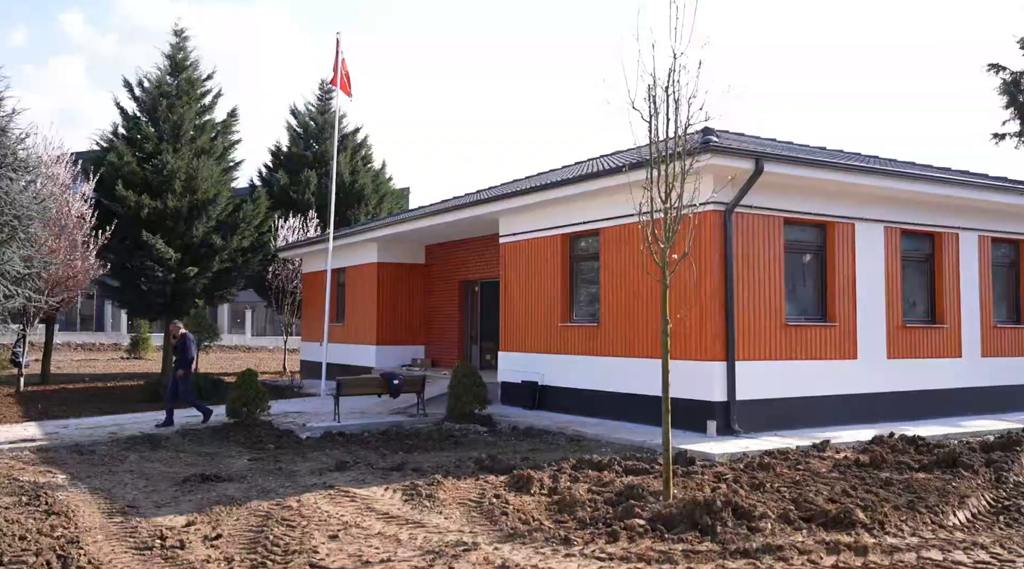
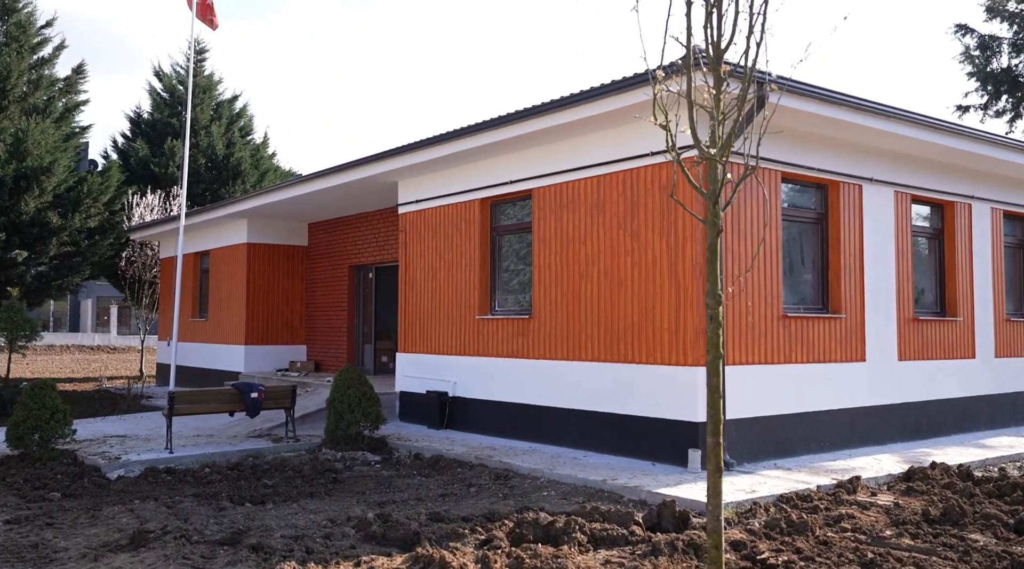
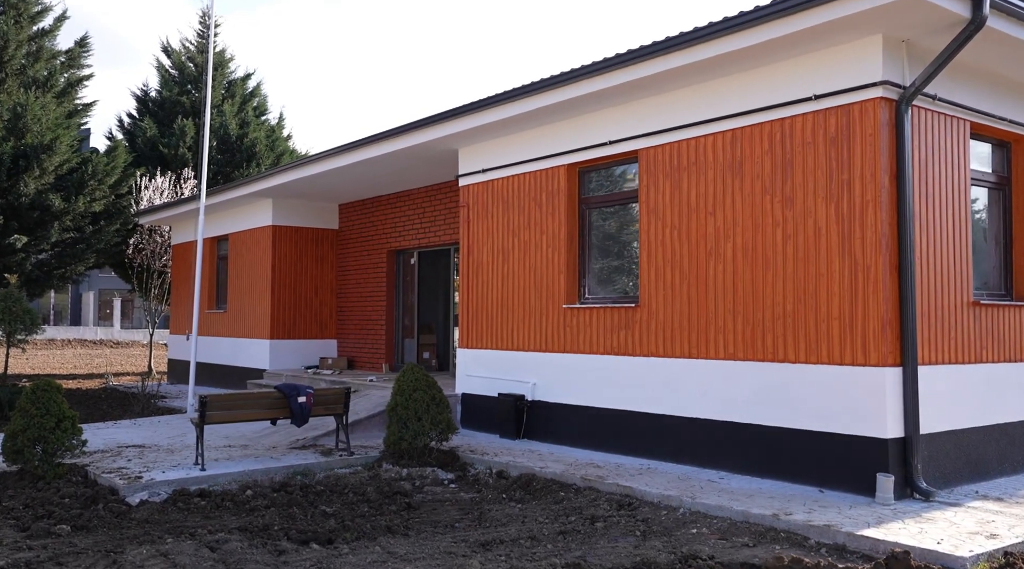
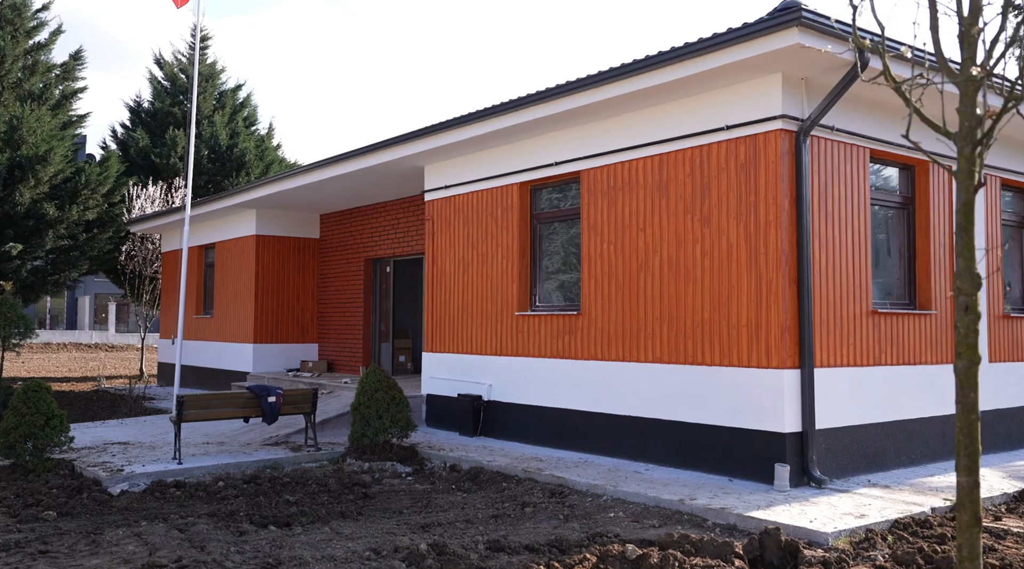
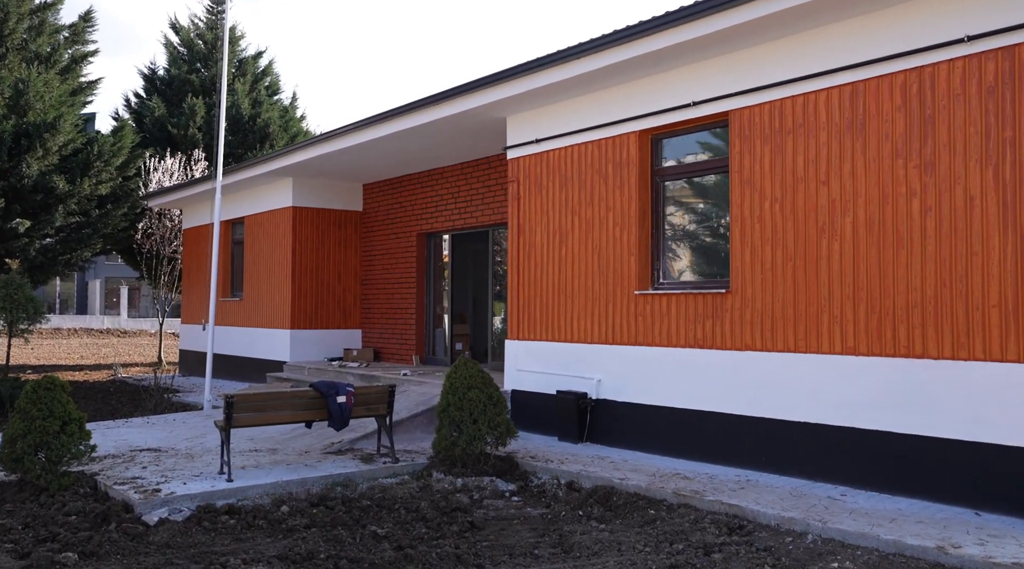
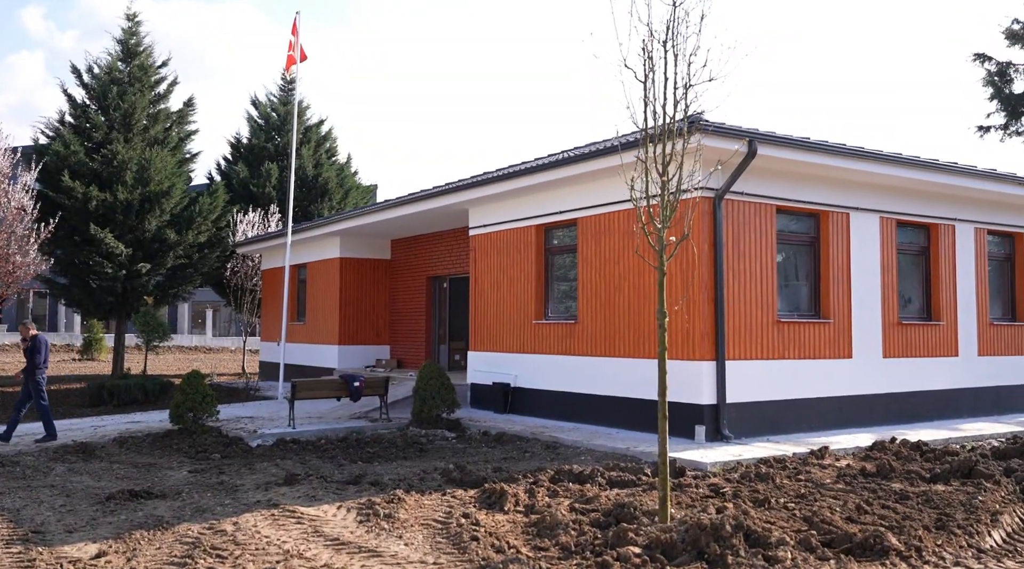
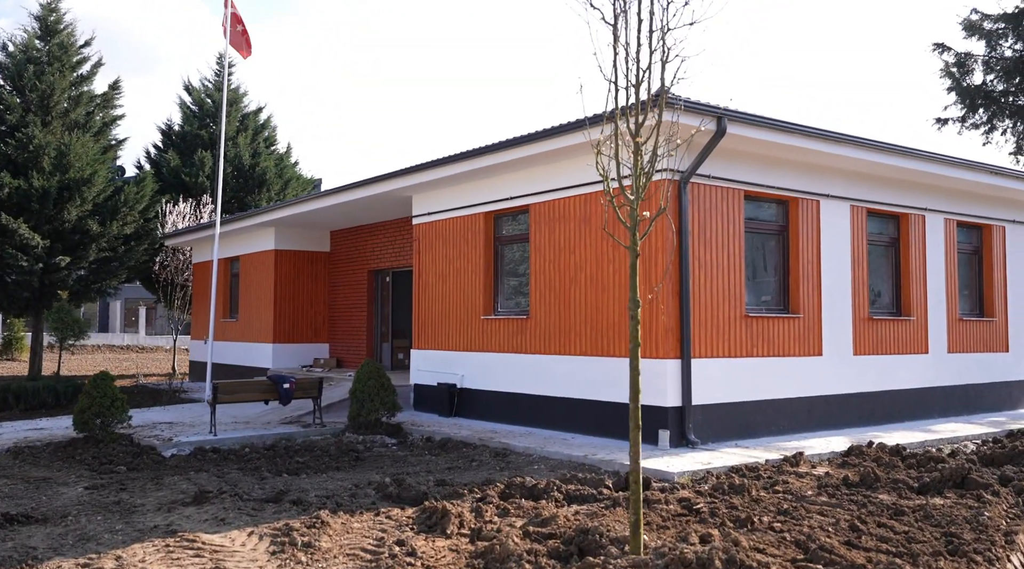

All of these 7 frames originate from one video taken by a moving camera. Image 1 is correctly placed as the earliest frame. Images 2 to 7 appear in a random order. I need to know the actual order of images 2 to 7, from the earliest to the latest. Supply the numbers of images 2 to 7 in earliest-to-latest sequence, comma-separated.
6, 7, 2, 4, 3, 5
